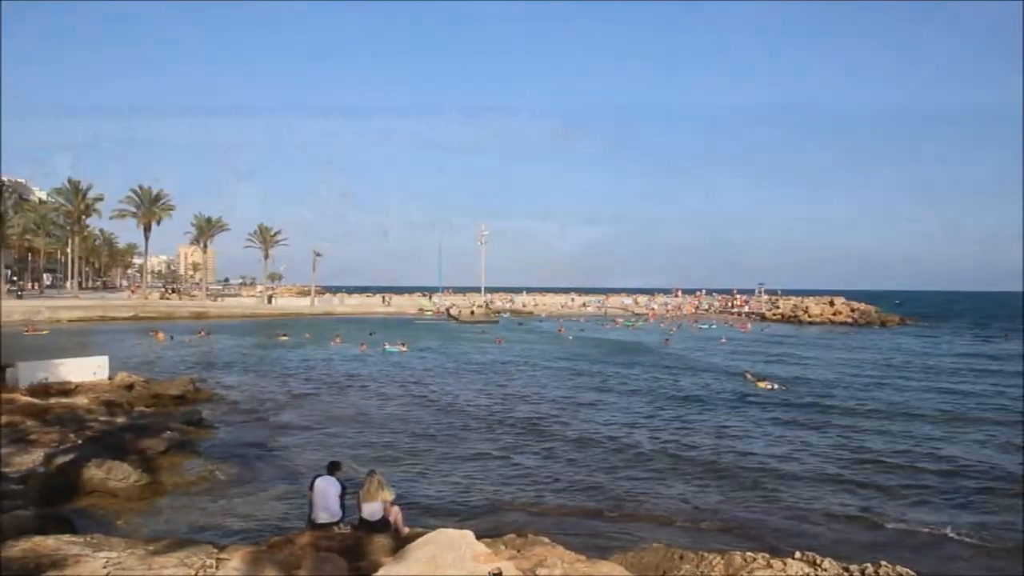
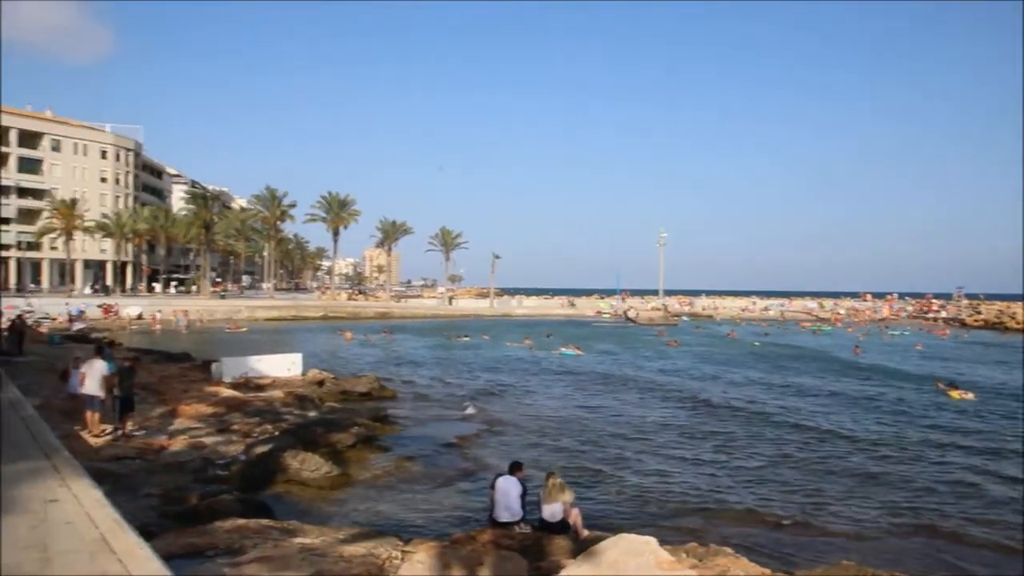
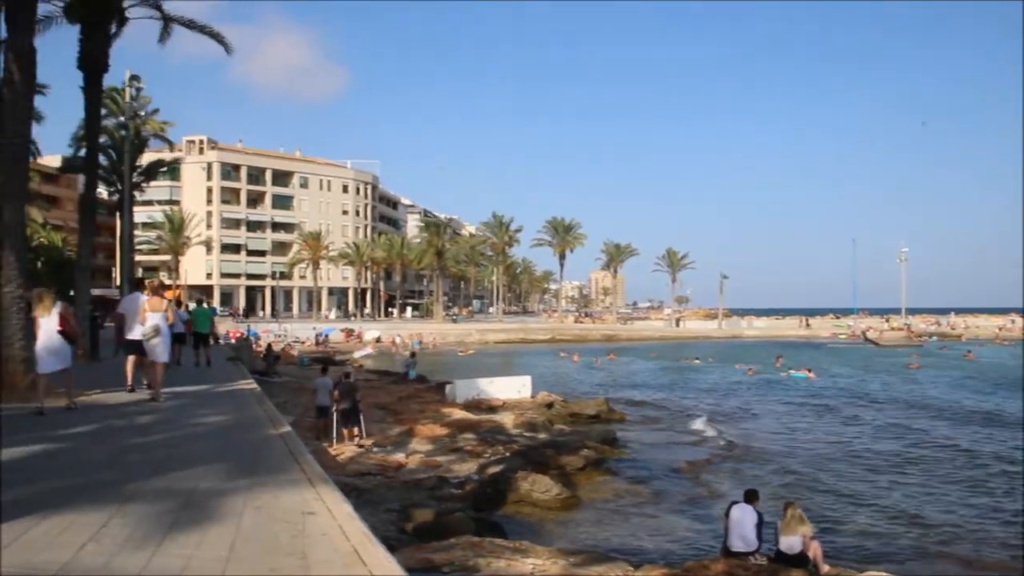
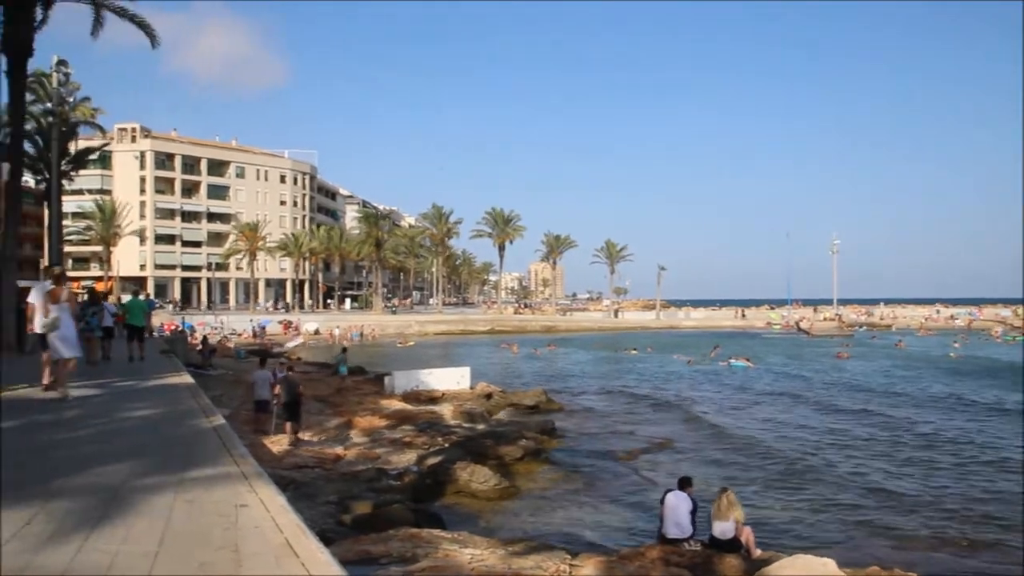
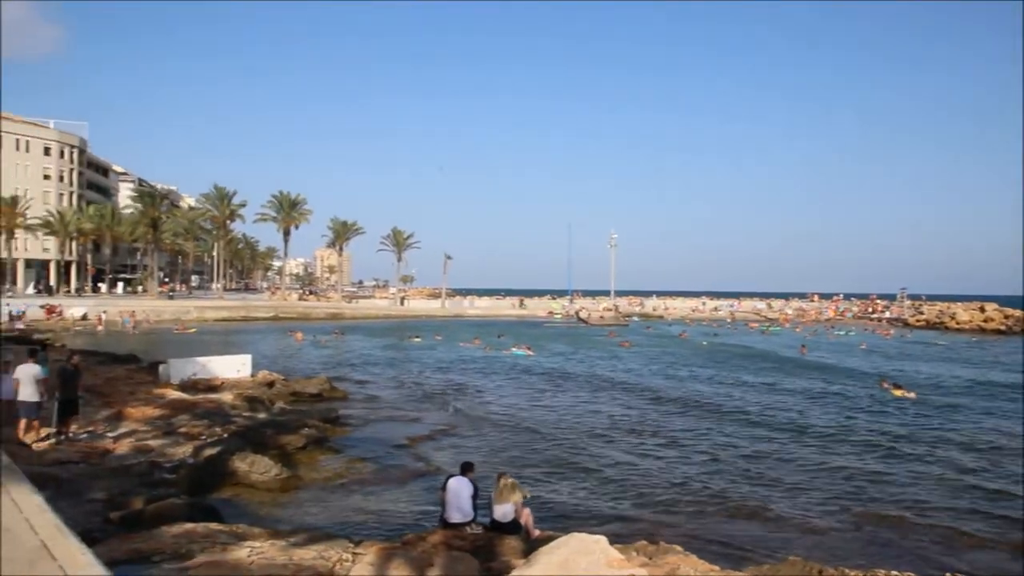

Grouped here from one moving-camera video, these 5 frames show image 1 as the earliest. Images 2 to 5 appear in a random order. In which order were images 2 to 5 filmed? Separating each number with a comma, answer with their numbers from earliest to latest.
5, 2, 4, 3
